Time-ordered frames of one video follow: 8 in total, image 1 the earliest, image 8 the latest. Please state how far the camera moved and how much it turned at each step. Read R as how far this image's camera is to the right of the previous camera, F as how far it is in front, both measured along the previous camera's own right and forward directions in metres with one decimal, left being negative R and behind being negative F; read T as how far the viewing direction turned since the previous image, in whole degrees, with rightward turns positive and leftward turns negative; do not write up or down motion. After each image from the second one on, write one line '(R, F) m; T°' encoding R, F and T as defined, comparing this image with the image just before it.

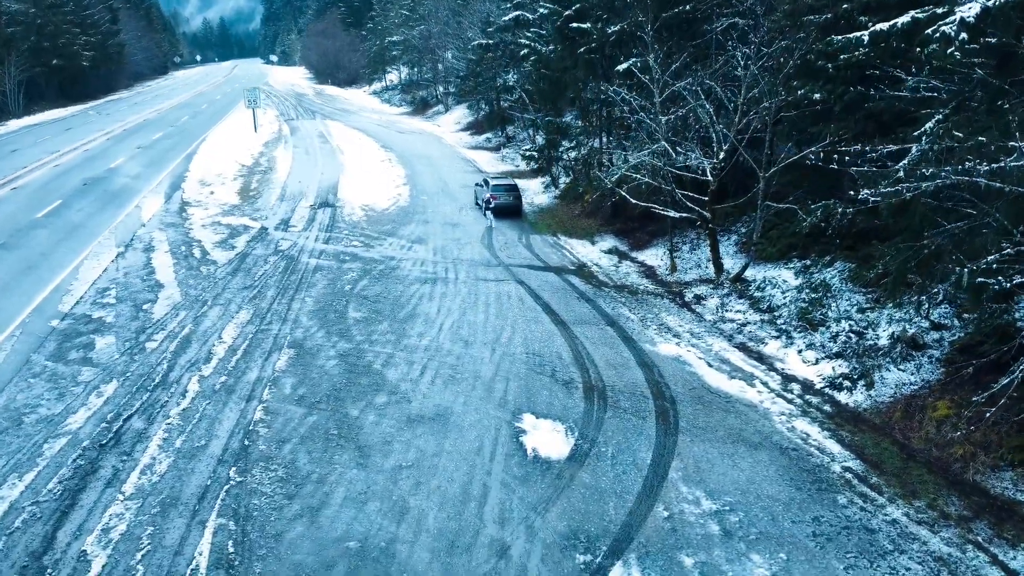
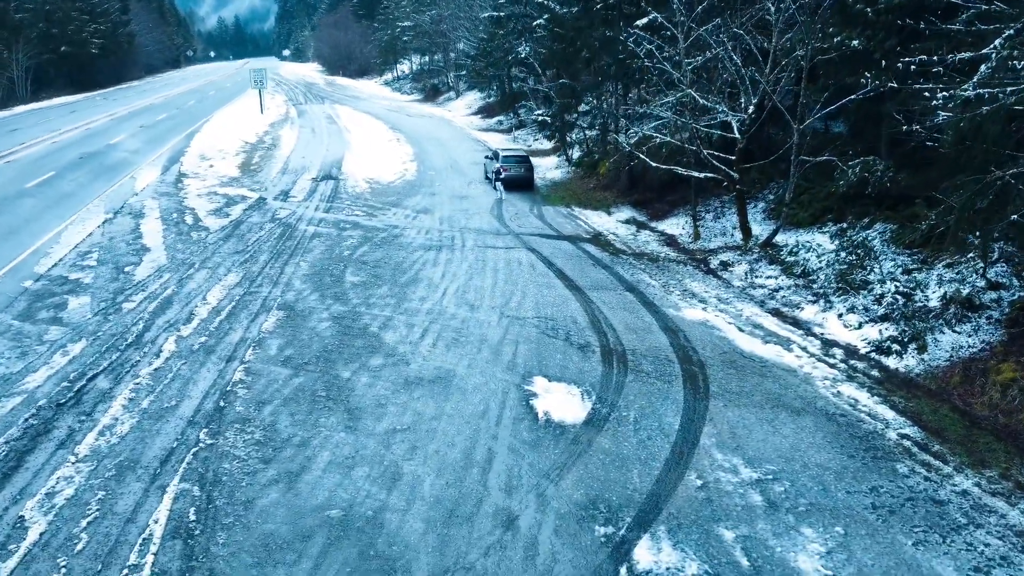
(0.0, +1.2) m; -1°
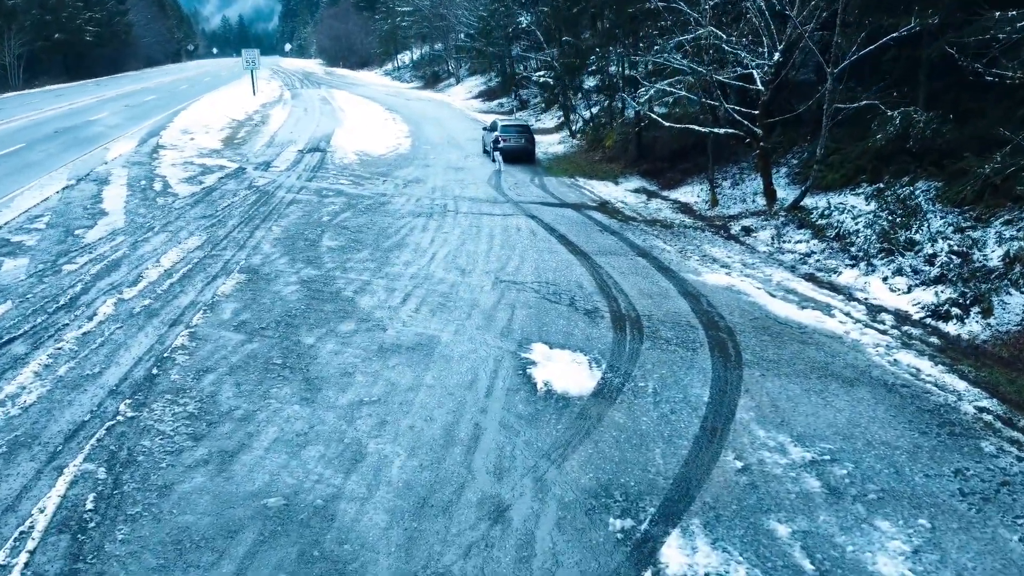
(+0.1, +1.6) m; 0°
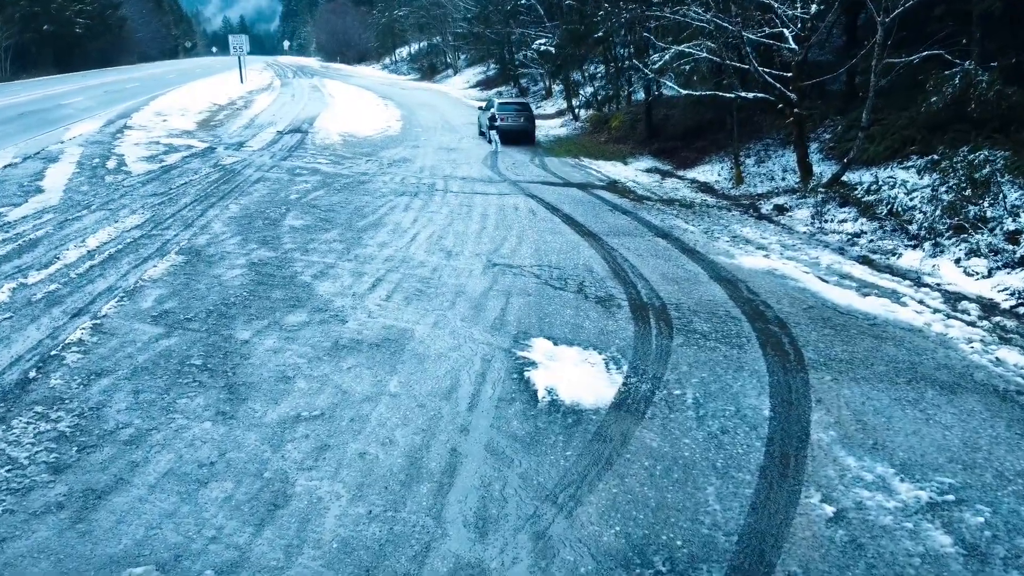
(+0.1, +1.9) m; 0°
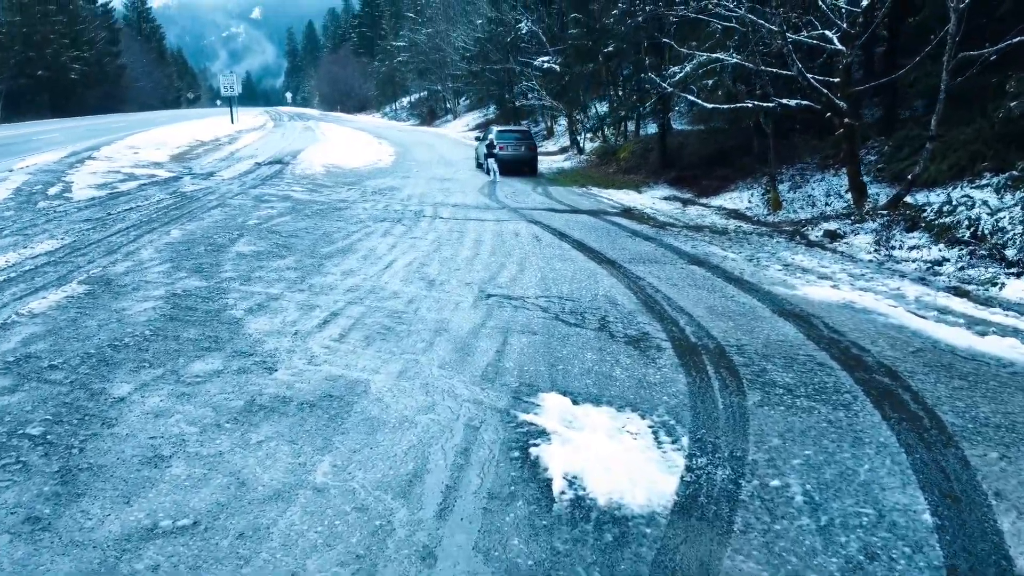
(0.0, +2.0) m; 0°
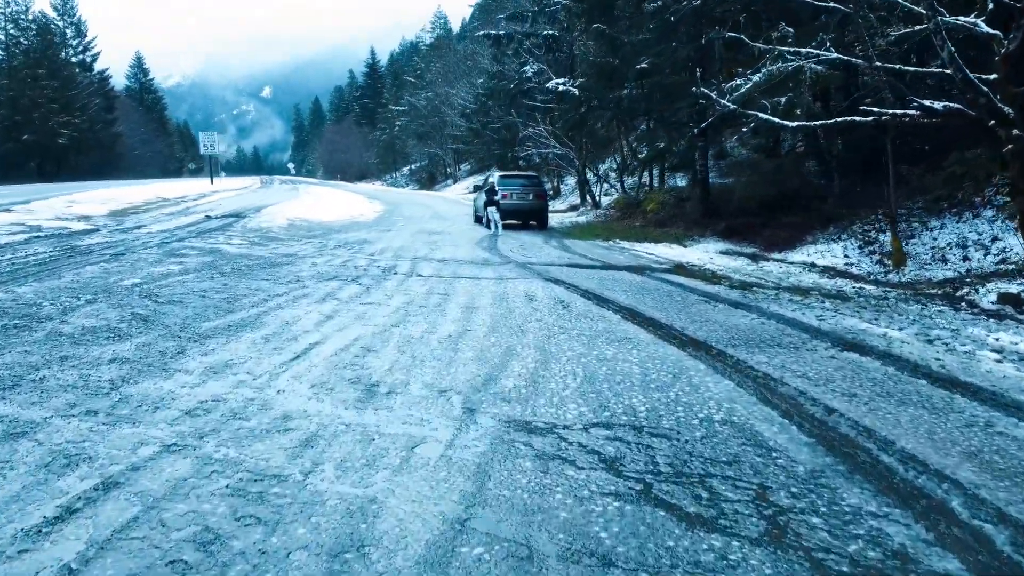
(-0.1, +3.5) m; 0°
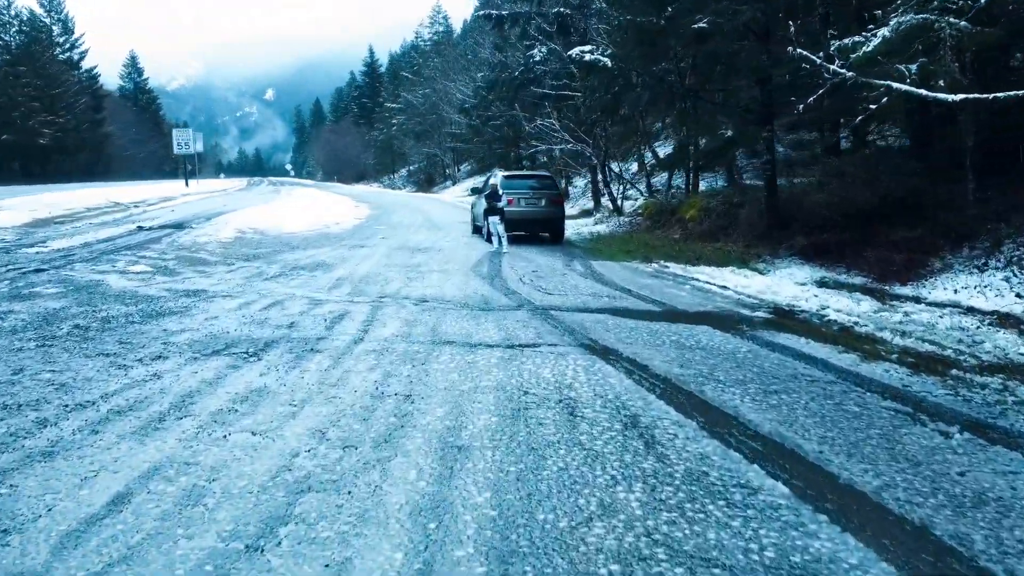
(-0.1, +3.0) m; 0°
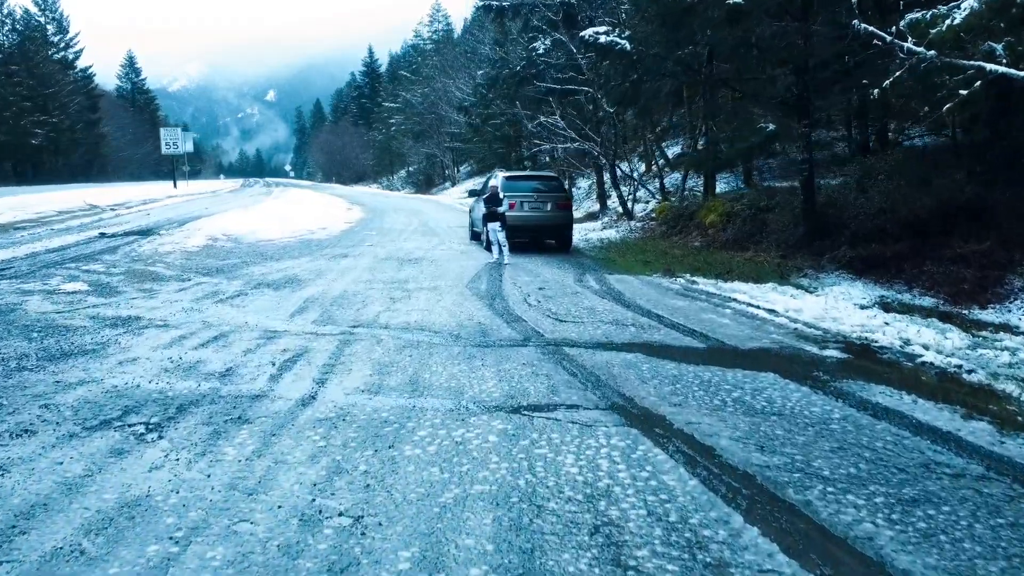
(0.0, +1.2) m; 0°
